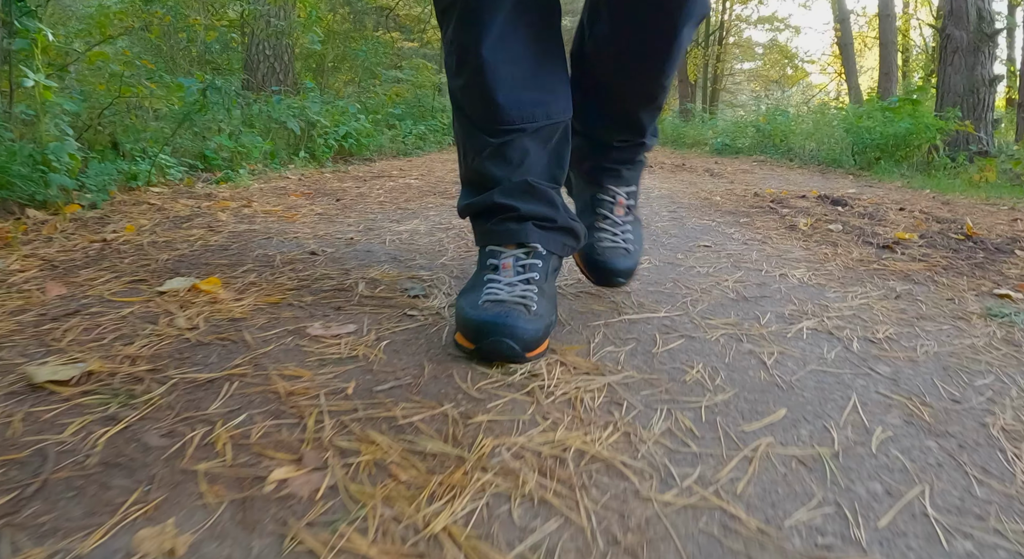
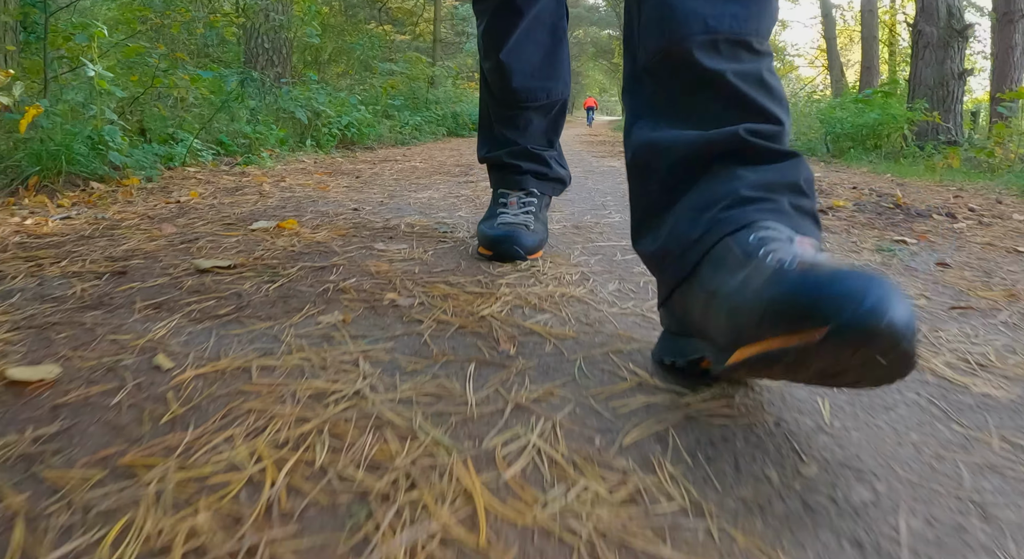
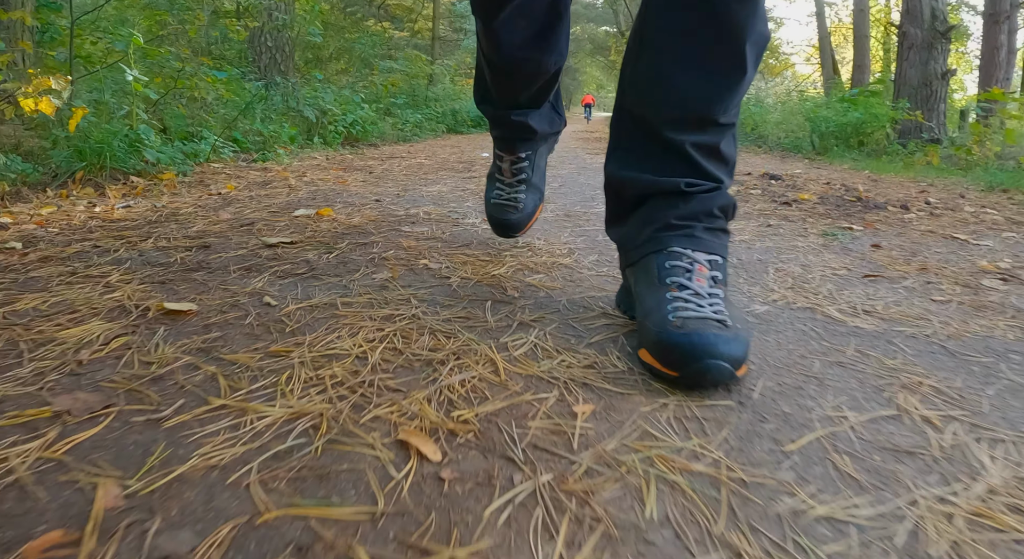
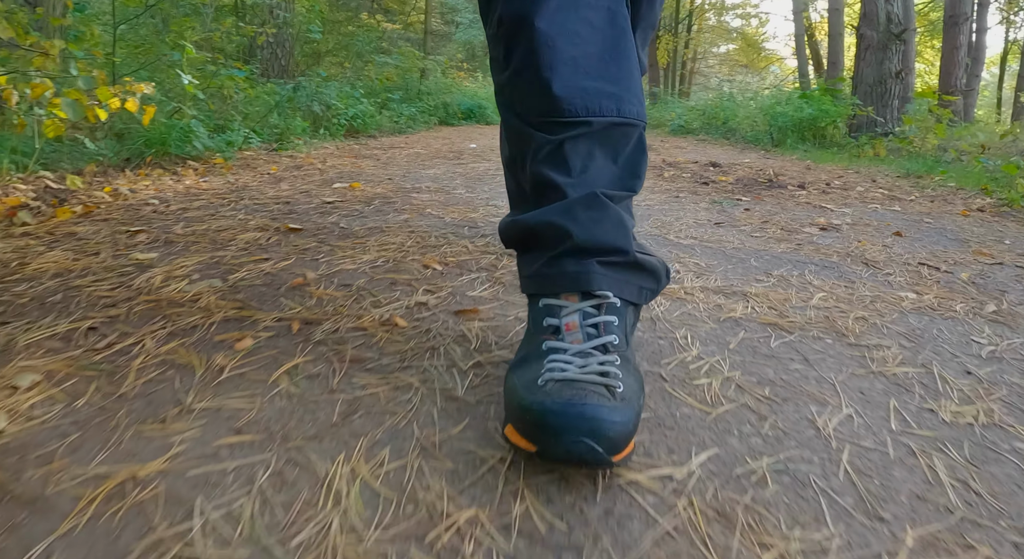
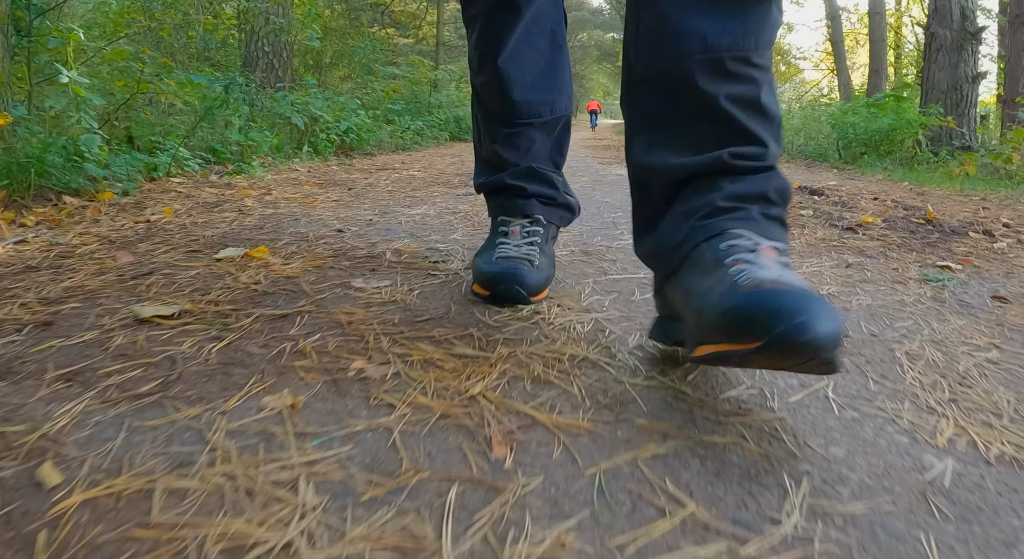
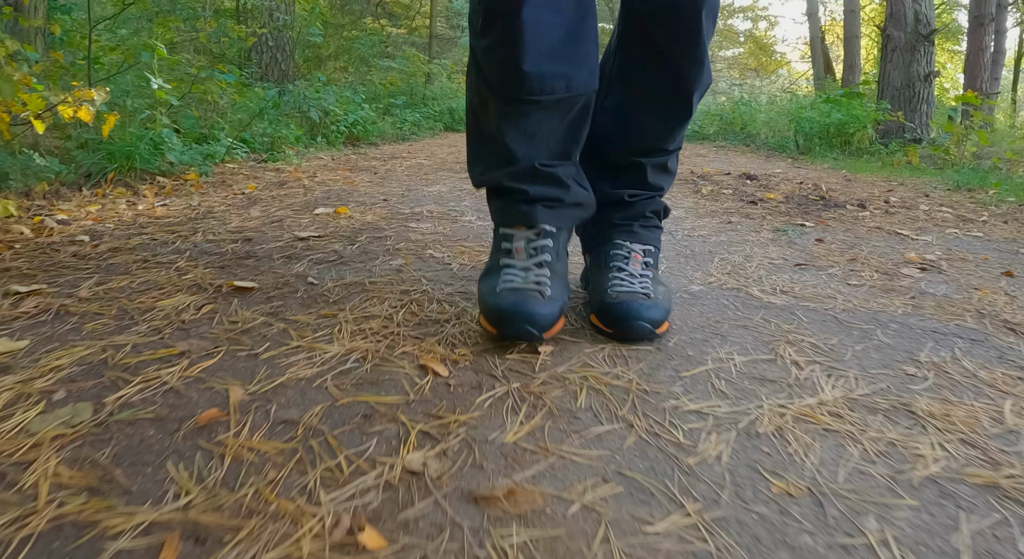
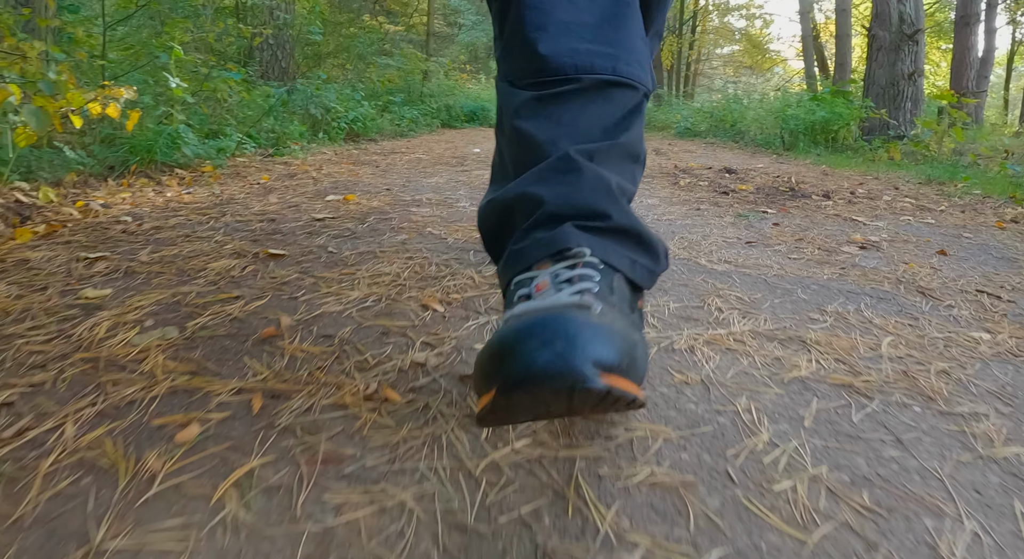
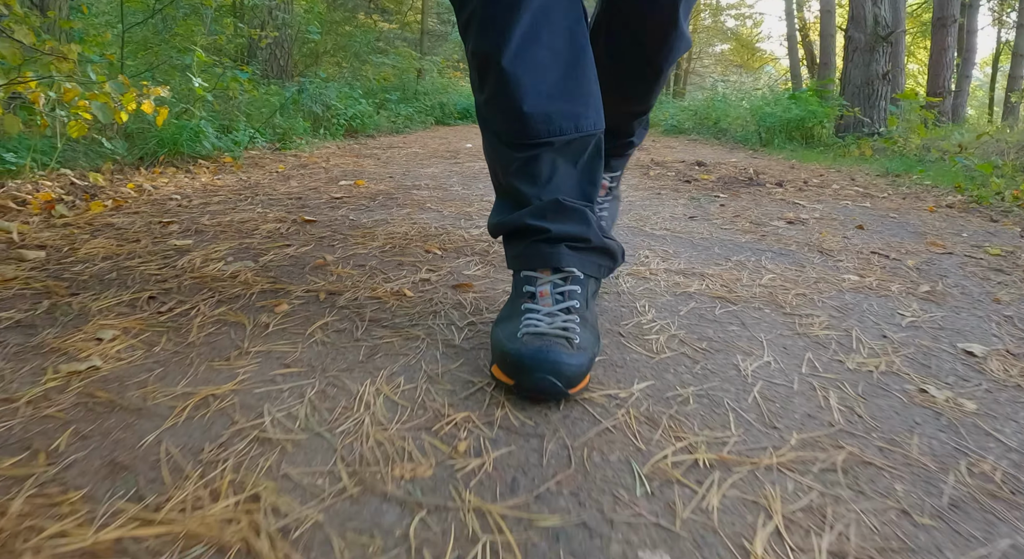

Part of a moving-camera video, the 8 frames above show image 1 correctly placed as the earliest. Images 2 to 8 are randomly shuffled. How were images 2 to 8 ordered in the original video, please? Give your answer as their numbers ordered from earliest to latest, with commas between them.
5, 2, 3, 6, 7, 4, 8
